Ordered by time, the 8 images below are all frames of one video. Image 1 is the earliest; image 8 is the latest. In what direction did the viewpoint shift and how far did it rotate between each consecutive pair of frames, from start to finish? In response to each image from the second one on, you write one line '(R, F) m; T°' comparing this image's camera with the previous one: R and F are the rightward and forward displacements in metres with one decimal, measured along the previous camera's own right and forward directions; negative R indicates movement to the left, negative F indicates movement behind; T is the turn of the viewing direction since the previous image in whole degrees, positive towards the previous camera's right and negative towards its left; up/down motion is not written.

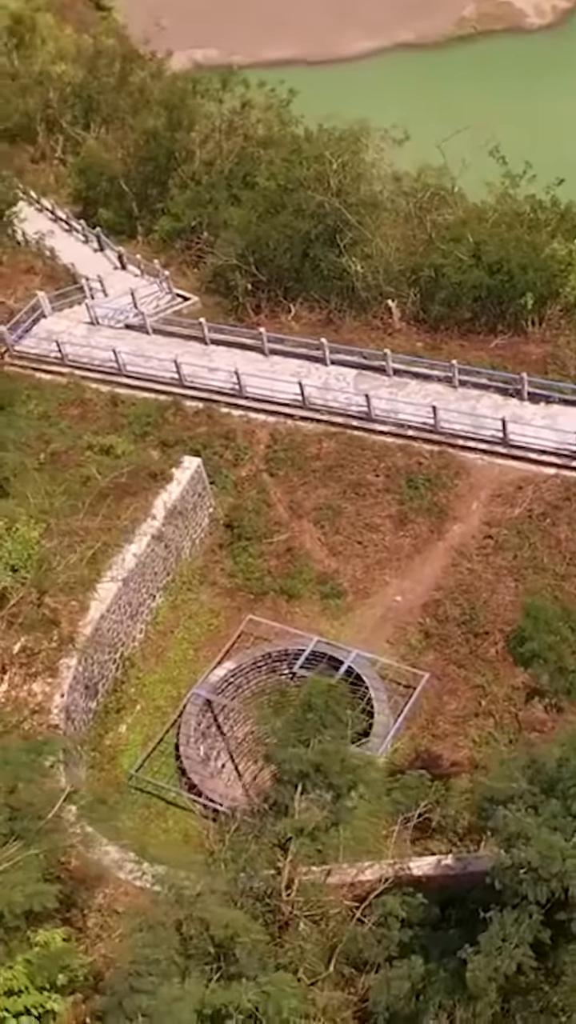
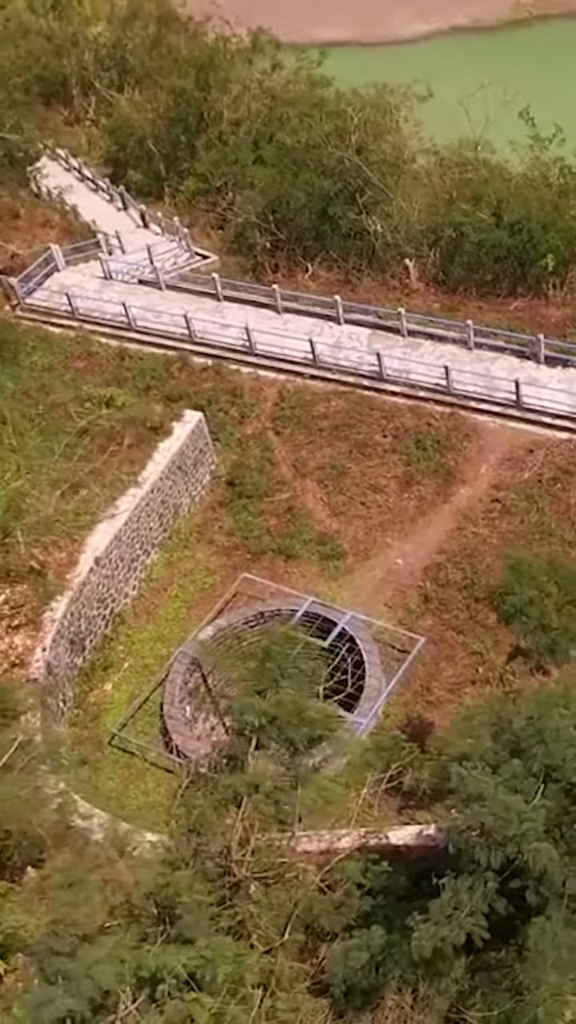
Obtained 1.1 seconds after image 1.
(+0.4, +0.7) m; -1°
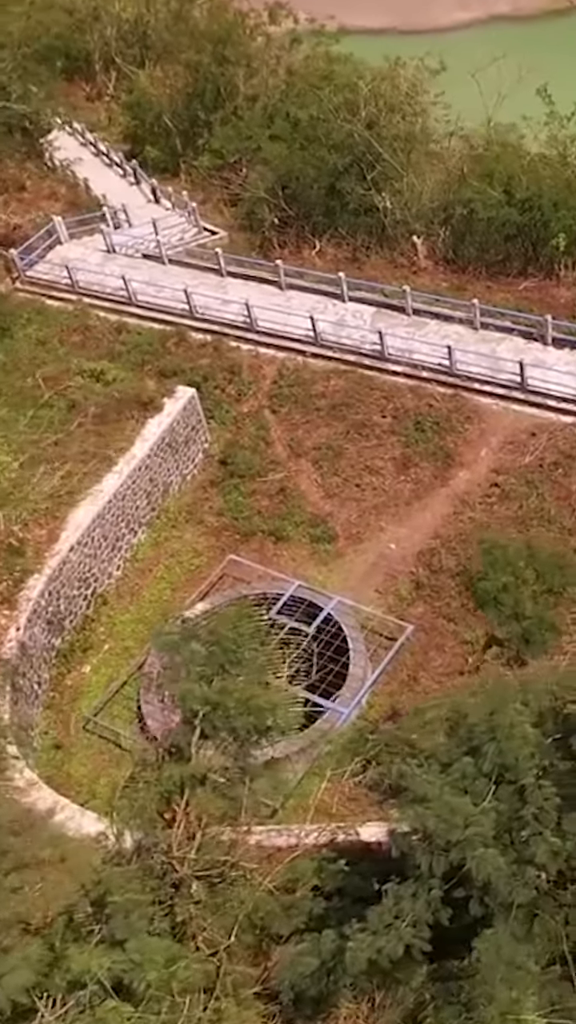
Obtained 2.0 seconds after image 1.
(+0.3, +0.7) m; -1°
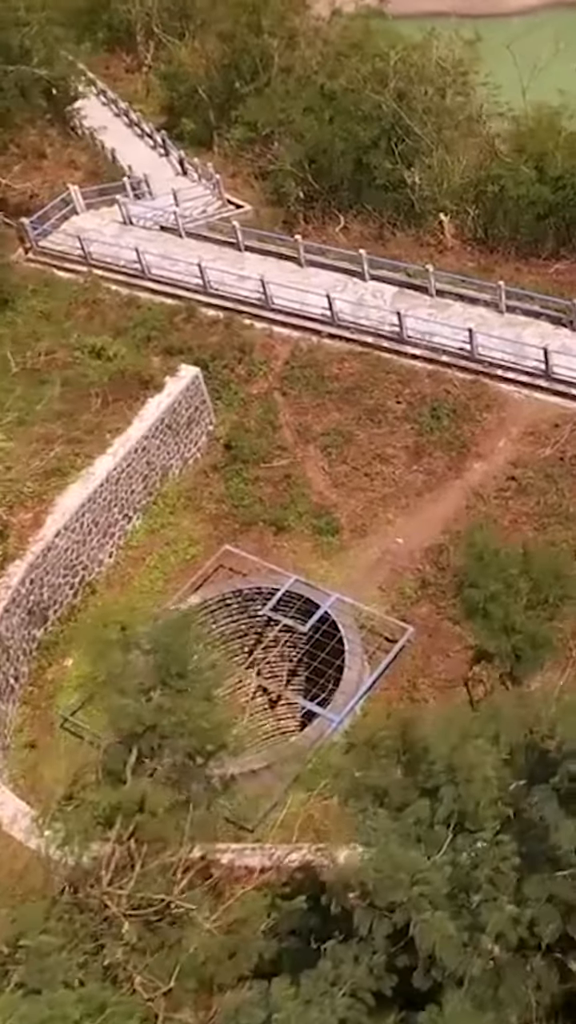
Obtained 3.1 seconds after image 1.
(+0.4, +1.1) m; -1°
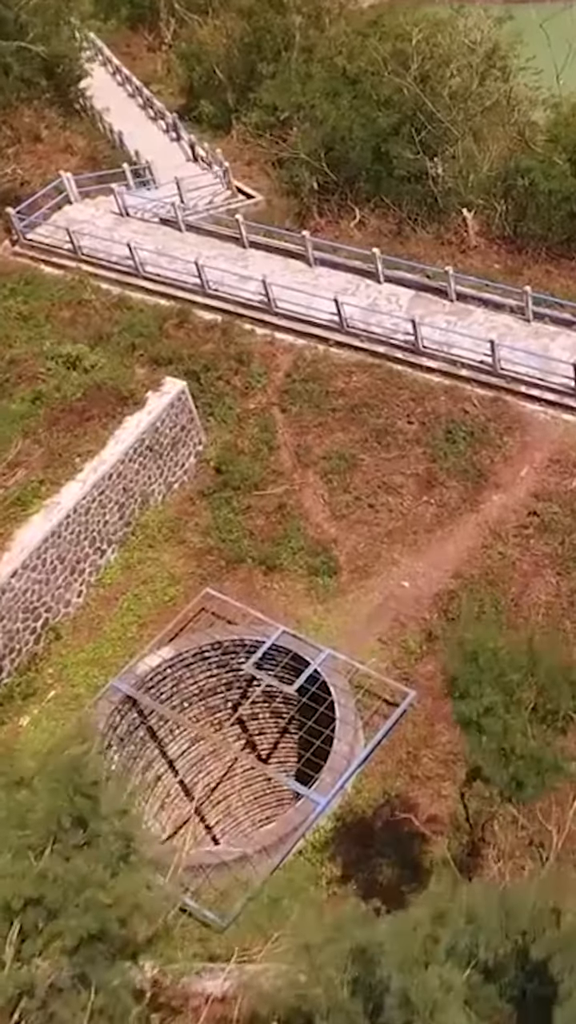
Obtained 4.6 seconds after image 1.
(+0.3, +2.0) m; -1°
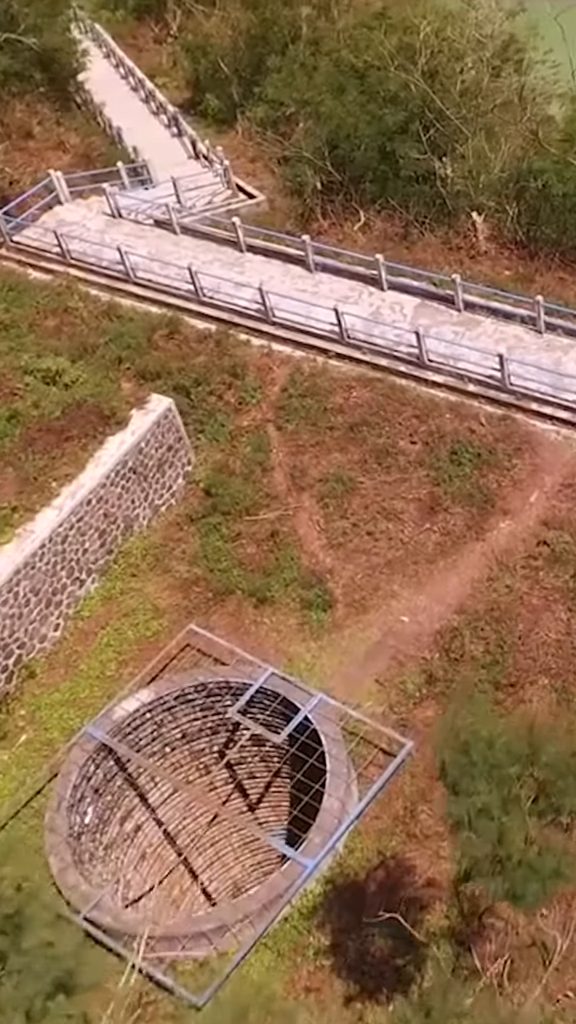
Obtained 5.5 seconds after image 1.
(+0.2, +1.1) m; 0°
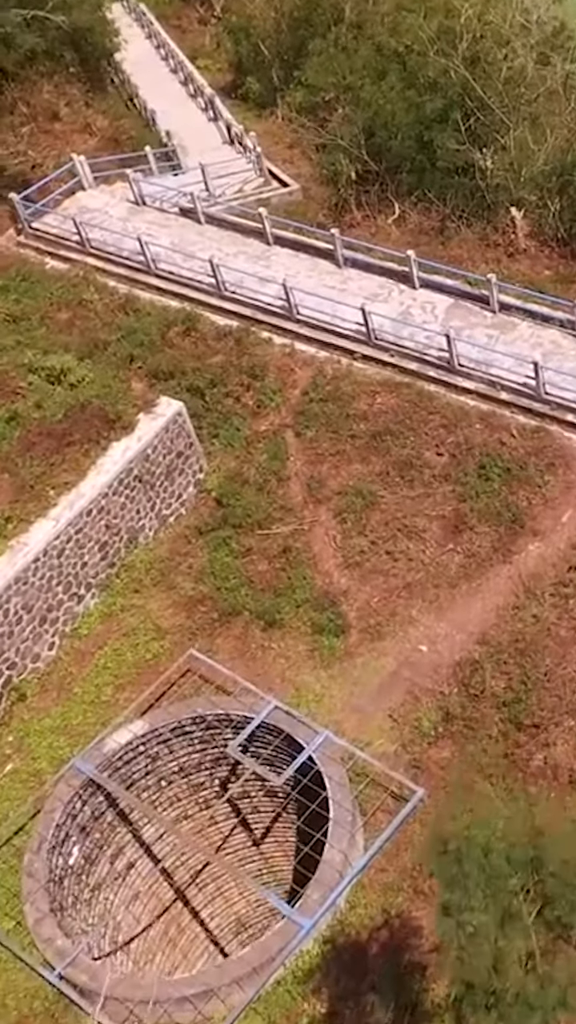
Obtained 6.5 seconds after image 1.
(+0.2, +1.0) m; -1°
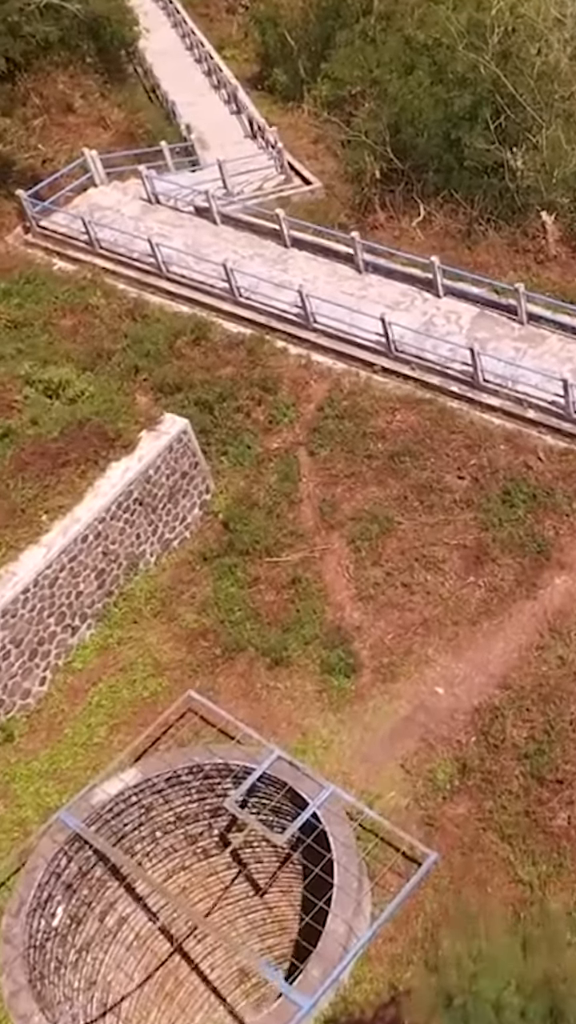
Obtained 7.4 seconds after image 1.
(+0.1, +0.9) m; -1°
